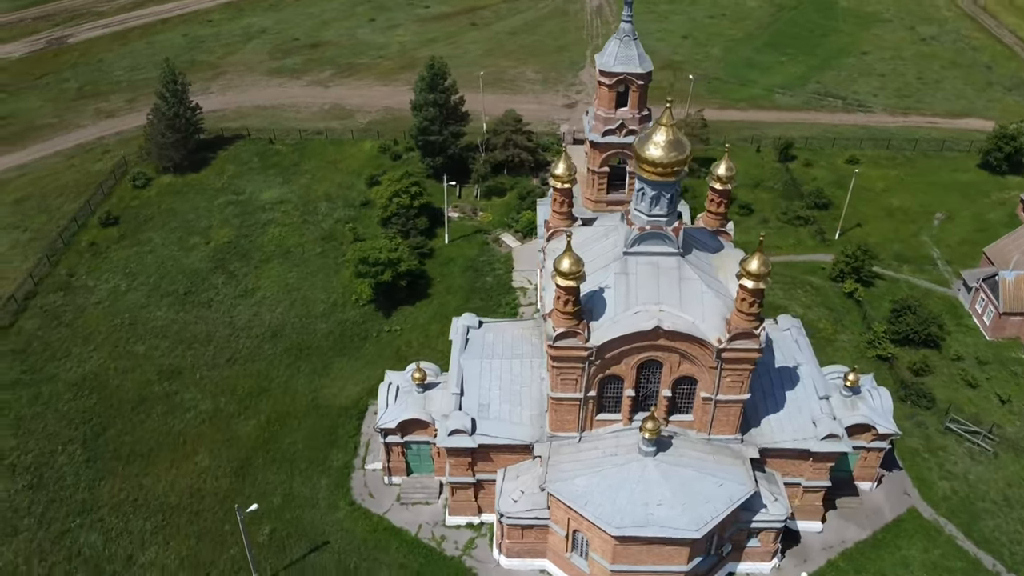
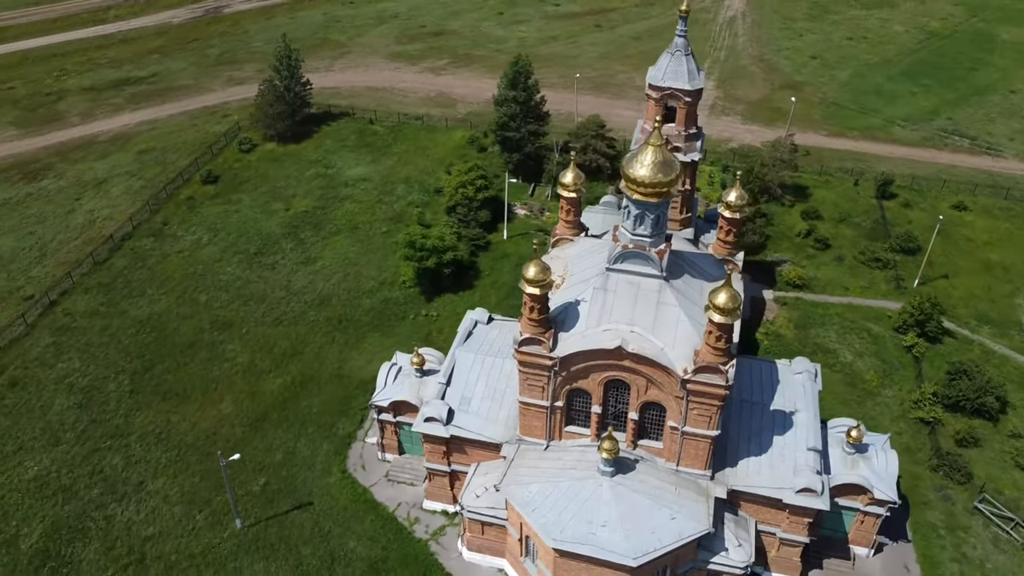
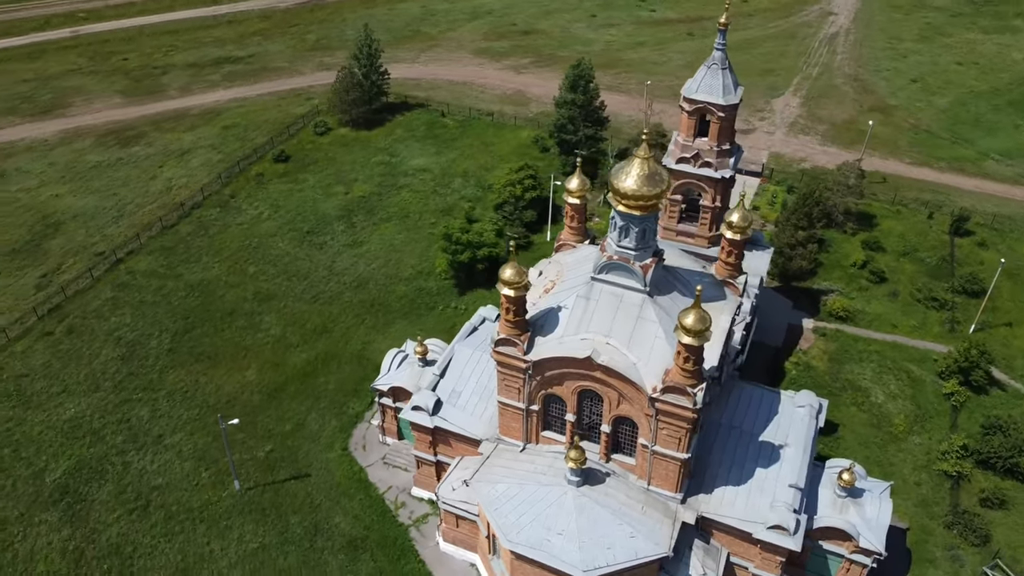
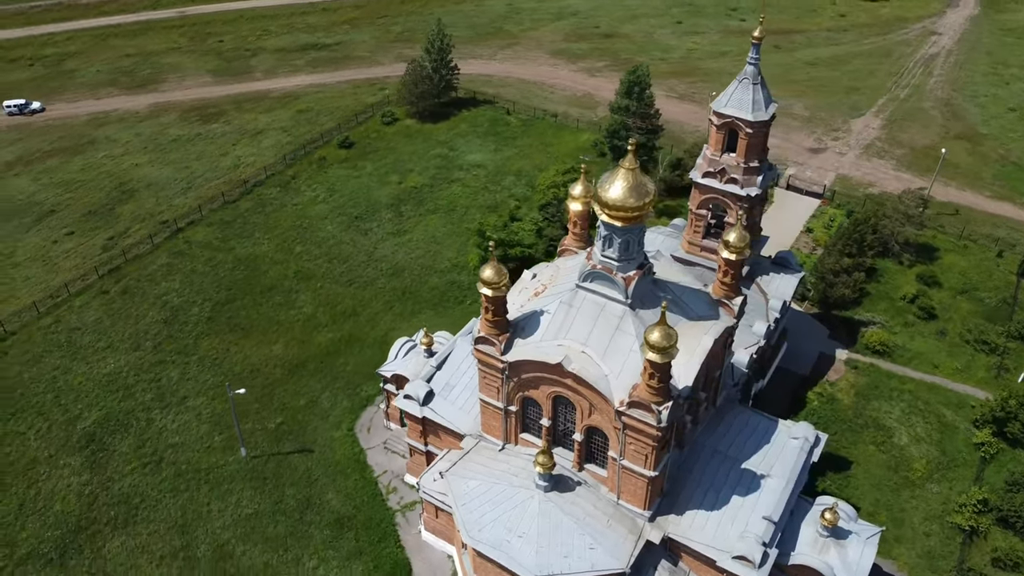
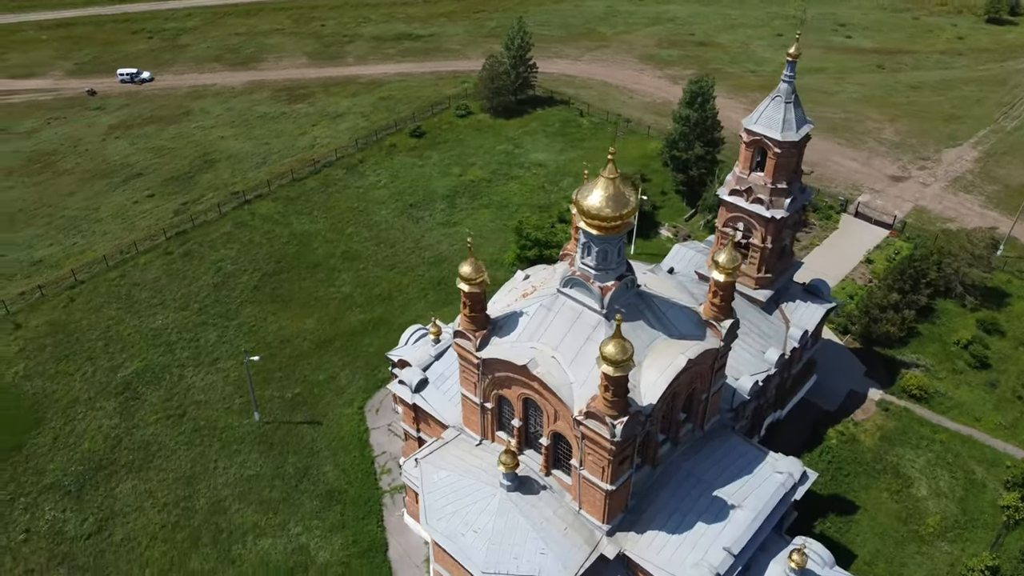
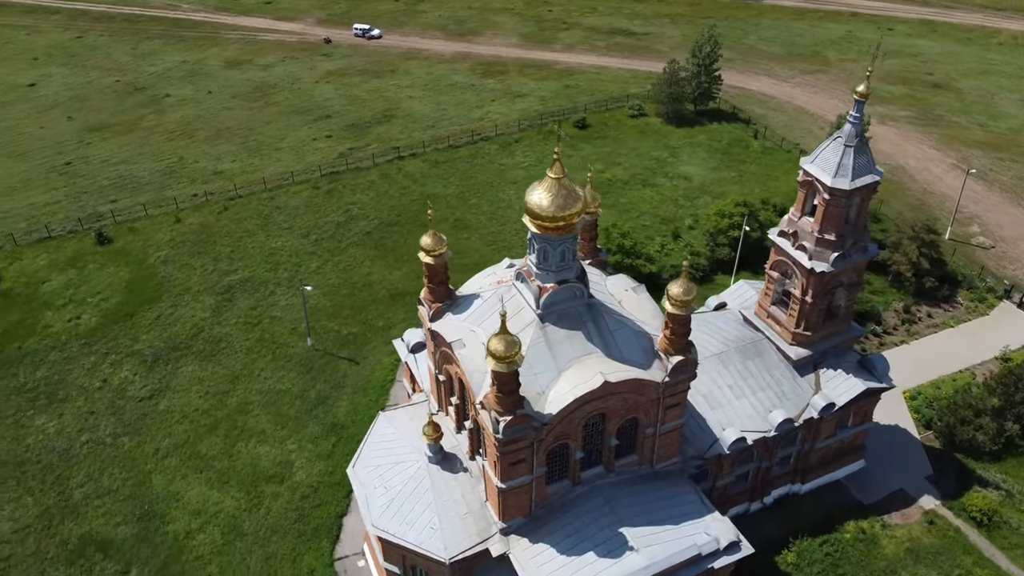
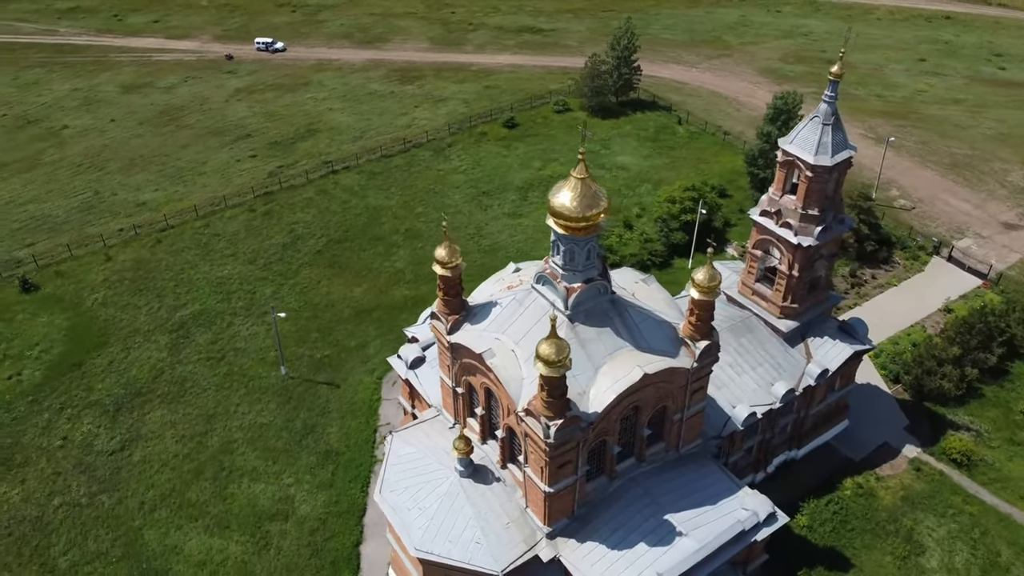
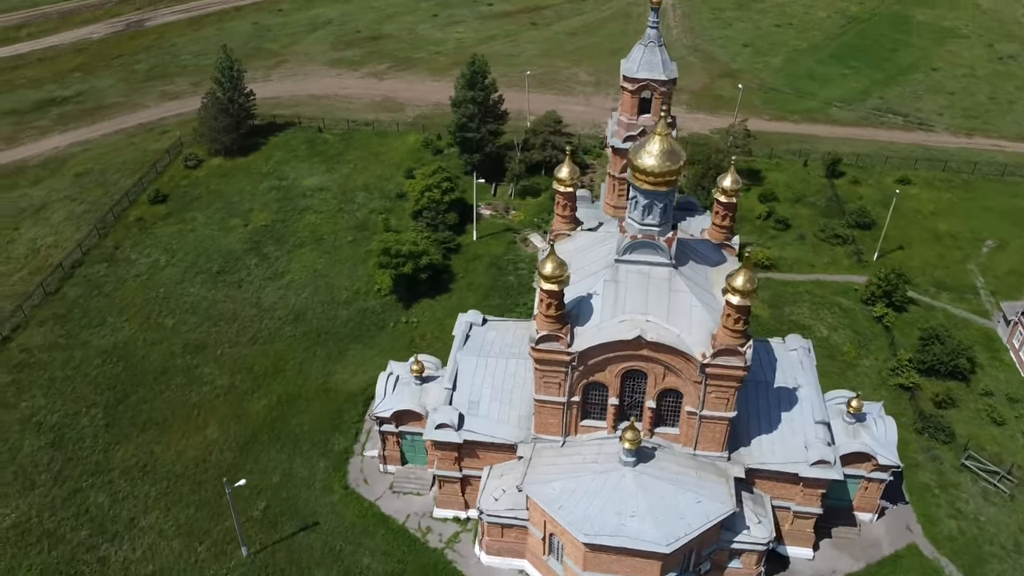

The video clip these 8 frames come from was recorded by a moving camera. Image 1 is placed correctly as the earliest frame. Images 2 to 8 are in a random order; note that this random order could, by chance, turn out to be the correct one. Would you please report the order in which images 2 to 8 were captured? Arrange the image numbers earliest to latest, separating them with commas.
8, 2, 3, 4, 5, 7, 6
